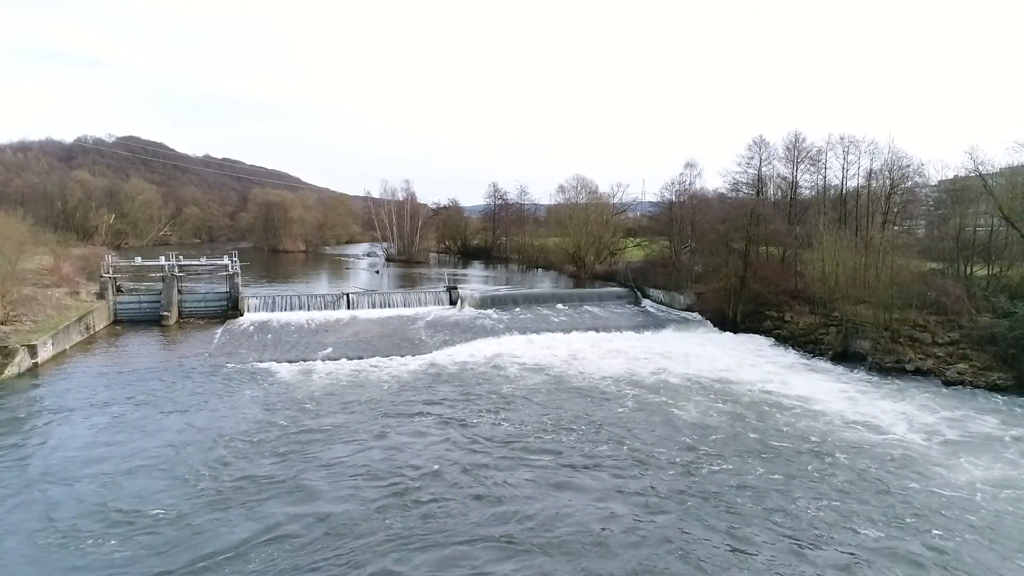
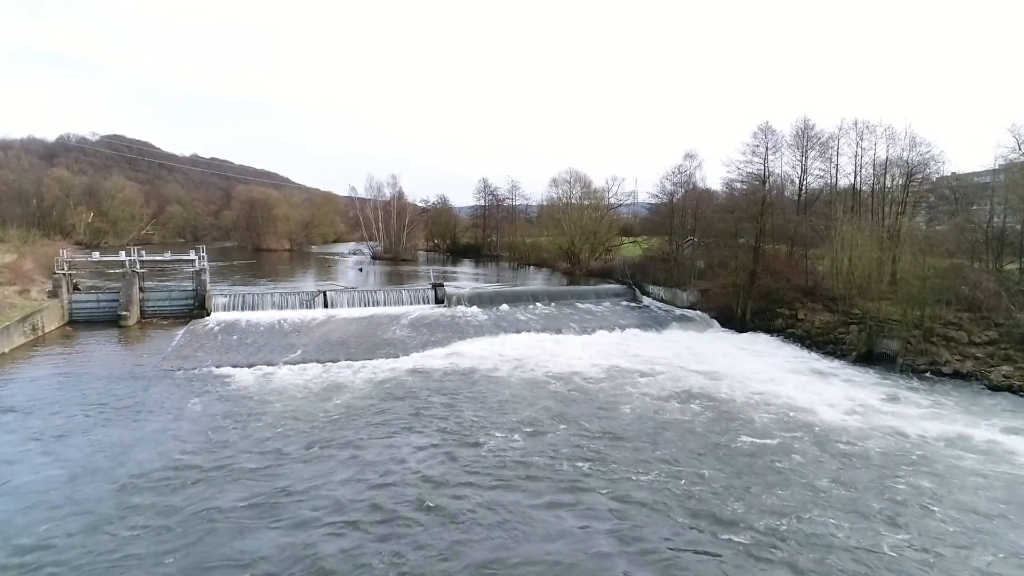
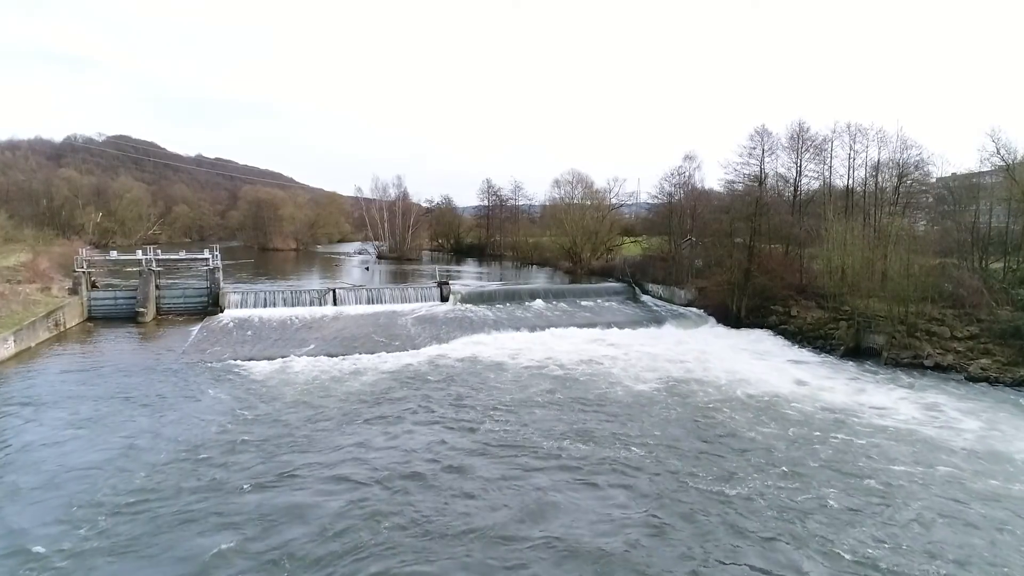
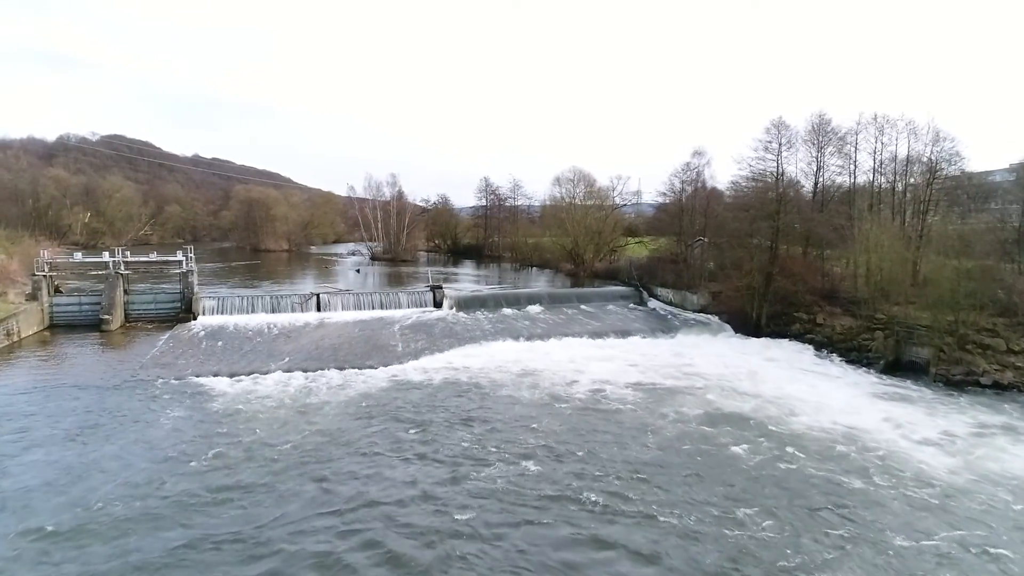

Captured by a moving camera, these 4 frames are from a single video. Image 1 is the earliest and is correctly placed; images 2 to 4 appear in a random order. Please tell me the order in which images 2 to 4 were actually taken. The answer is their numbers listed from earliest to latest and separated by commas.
3, 2, 4
